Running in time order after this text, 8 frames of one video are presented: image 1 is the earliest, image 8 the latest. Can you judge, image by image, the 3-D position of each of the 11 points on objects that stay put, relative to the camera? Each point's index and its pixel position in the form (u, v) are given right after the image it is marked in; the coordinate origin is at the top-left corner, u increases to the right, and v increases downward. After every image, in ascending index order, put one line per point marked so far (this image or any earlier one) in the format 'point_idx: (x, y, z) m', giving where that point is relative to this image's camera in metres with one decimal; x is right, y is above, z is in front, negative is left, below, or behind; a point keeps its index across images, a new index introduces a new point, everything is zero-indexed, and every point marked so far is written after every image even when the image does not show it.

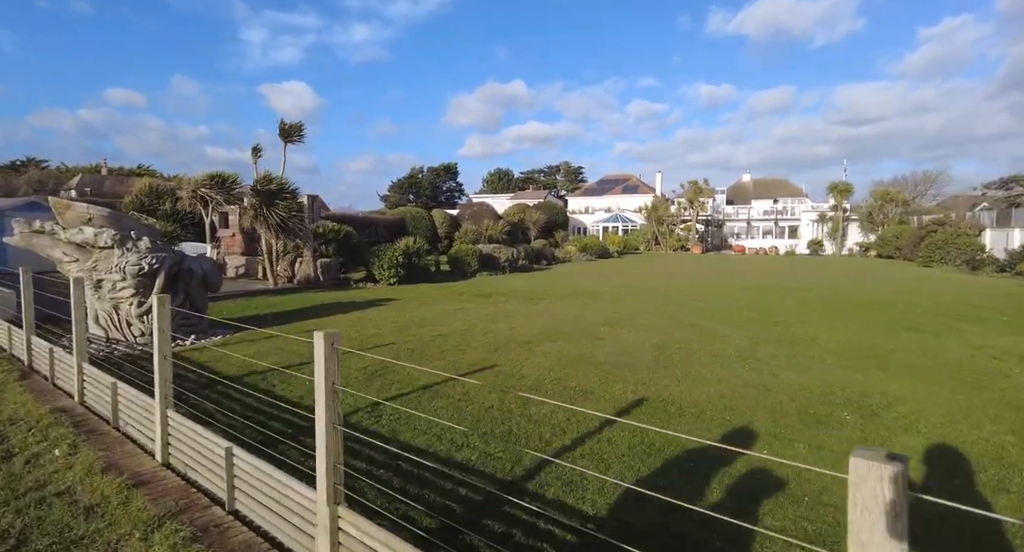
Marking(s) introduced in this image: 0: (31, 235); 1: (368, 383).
0: (-8.1, +0.7, +9.2) m
1: (-1.8, -1.4, +6.9) m
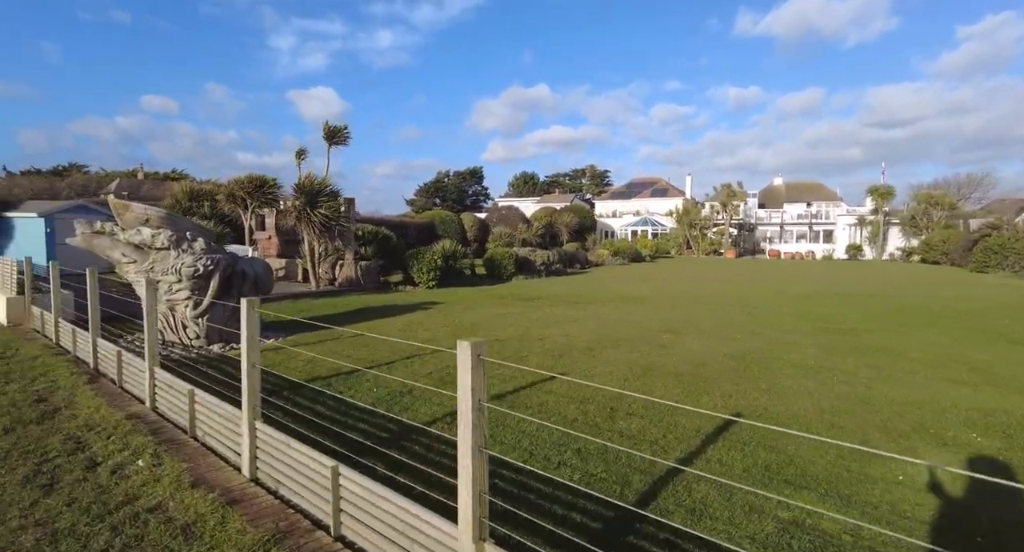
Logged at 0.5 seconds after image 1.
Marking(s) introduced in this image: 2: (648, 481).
0: (-7.1, +0.7, +9.2) m
1: (-0.9, -1.4, +6.6) m
2: (+1.1, -1.6, +4.3) m
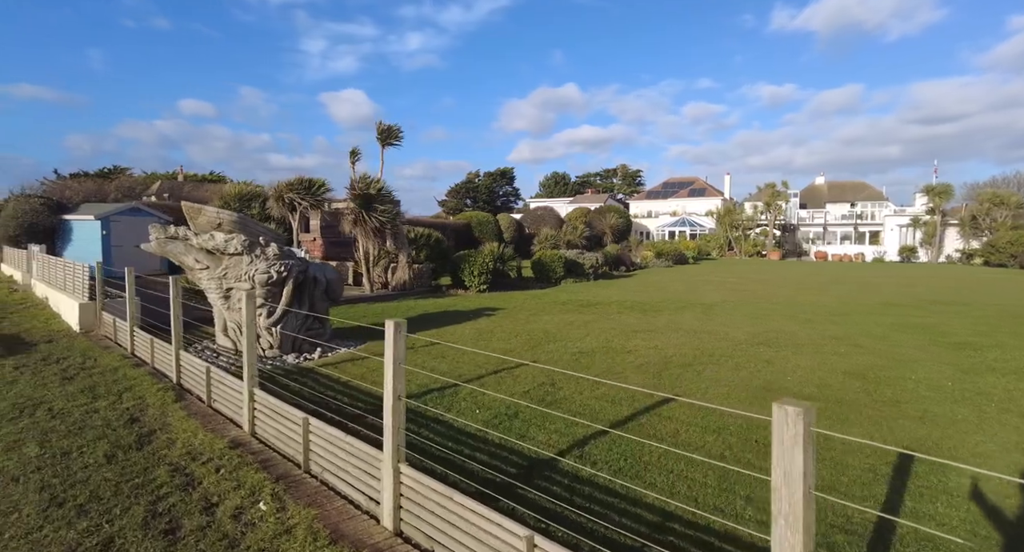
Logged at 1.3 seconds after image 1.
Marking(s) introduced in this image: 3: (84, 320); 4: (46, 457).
0: (-5.6, +0.6, +8.9) m
1: (+0.4, -1.6, +6.0) m
2: (+2.3, -1.7, +3.5) m
3: (-8.2, -0.8, +10.4) m
4: (-4.0, -1.6, +4.7) m
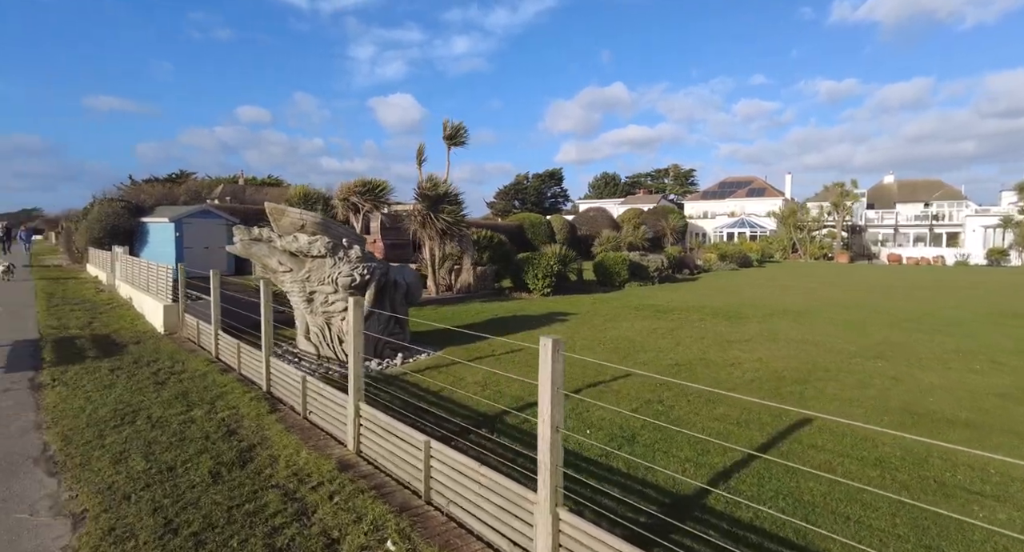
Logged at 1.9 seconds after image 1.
0: (-4.2, +0.5, +8.7) m
1: (+1.6, -1.6, +5.4) m
2: (+3.2, -1.8, +2.7) m
3: (-6.6, -0.9, +10.5) m
4: (-2.9, -1.6, +4.4) m
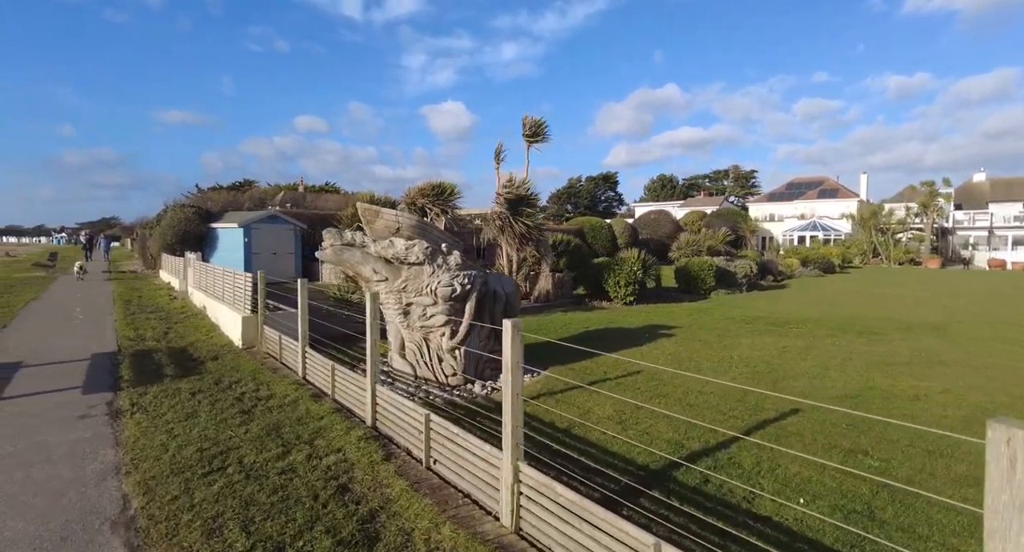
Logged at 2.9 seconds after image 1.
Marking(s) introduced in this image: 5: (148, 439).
0: (-2.4, +0.4, +7.7) m
1: (+3.0, -1.7, +3.9) m
2: (+4.4, -1.9, +1.1) m
3: (-4.7, -1.0, +9.7) m
4: (-1.6, -1.7, +3.3) m
5: (-3.5, -1.6, +5.2) m
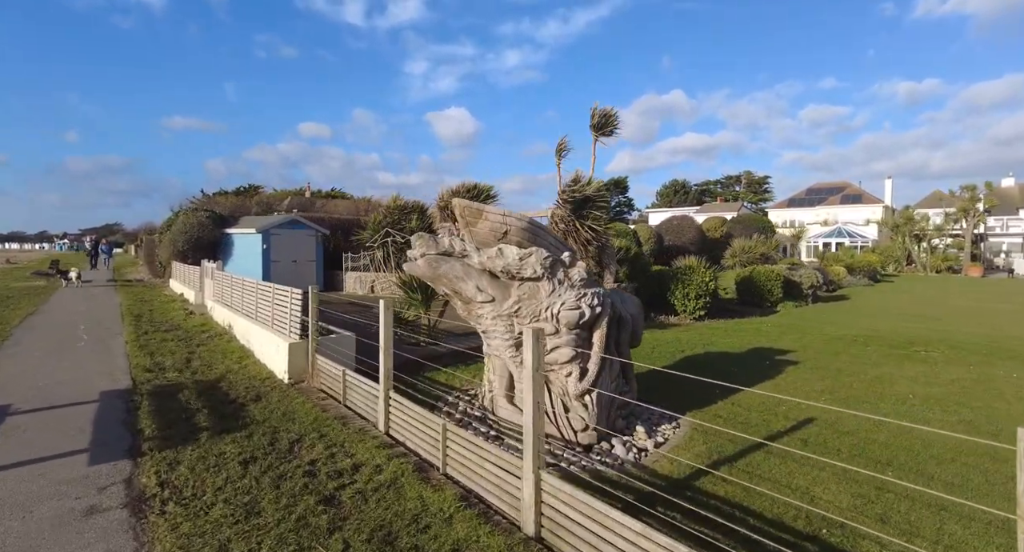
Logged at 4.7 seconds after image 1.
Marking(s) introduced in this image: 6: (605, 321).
0: (-0.8, +0.2, +5.8) m
1: (+4.6, -1.9, +1.9) m
2: (+6.0, -2.0, -0.9) m
3: (-3.1, -1.3, +7.7) m
4: (0.0, -1.9, +1.4) m
5: (-1.9, -1.7, +3.3) m
6: (+1.1, -0.5, +5.7) m
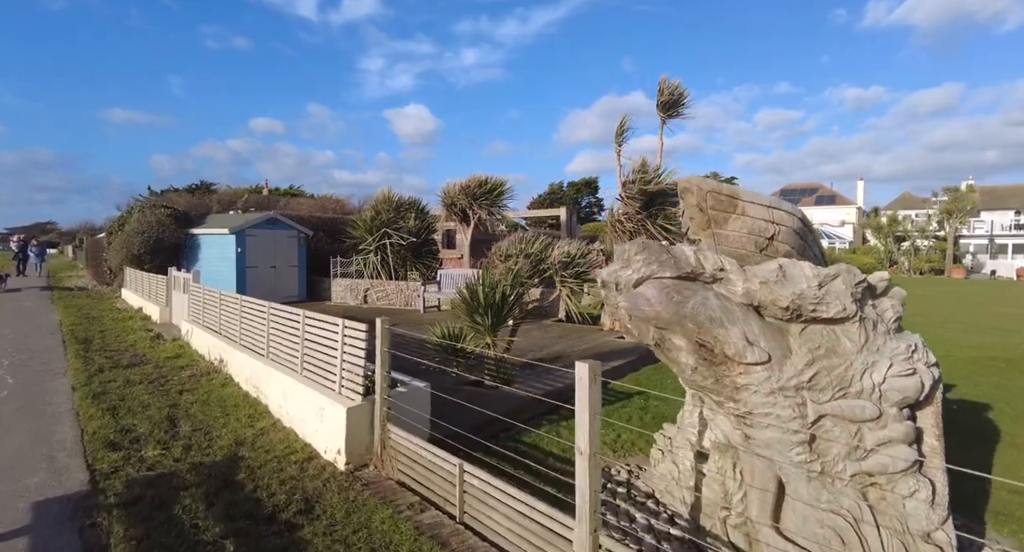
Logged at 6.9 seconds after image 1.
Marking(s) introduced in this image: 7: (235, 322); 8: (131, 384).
0: (+0.9, -0.1, +3.2) m
1: (+6.6, -2.1, -0.3) m
2: (+8.2, -2.3, -2.9) m
3: (-1.5, -1.5, +5.0) m
4: (+2.1, -2.1, -1.1) m
5: (0.0, -2.0, +0.6) m
6: (+2.8, -0.7, +3.3) m
7: (-4.3, -0.7, +8.4) m
8: (-5.4, -1.5, +7.8) m
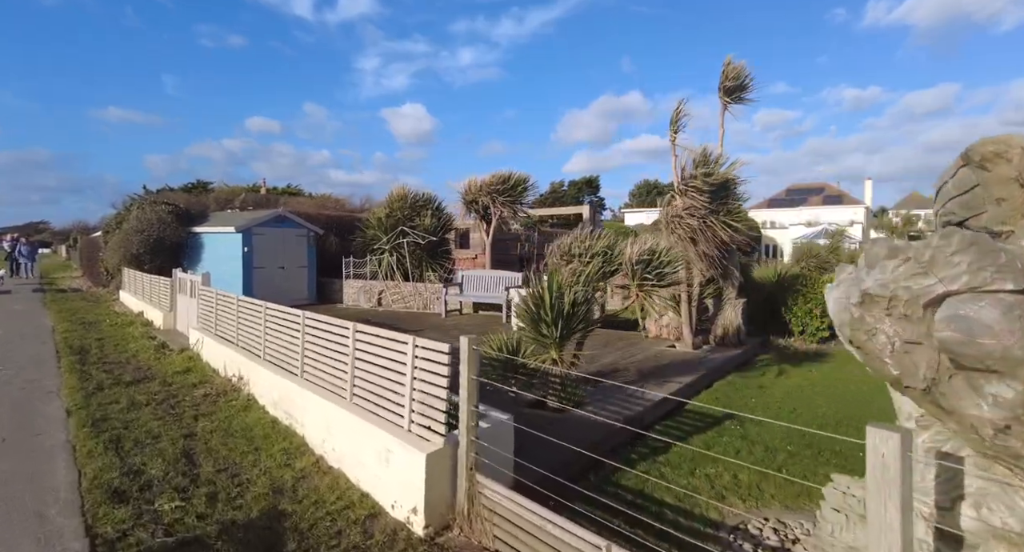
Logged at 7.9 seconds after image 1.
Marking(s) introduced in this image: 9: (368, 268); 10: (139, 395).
0: (+1.9, -0.1, +2.1) m
1: (+7.6, -2.2, -1.4) m
2: (+9.2, -2.3, -4.0) m
3: (-0.5, -1.6, +3.8) m
4: (+3.1, -2.2, -2.3) m
5: (+1.0, -2.0, -0.5) m
6: (+3.8, -0.8, +2.2) m
7: (-3.4, -0.7, +7.2) m
8: (-4.5, -1.6, +6.6) m
9: (-5.1, +0.3, +19.3) m
10: (-4.8, -1.5, +7.0) m
